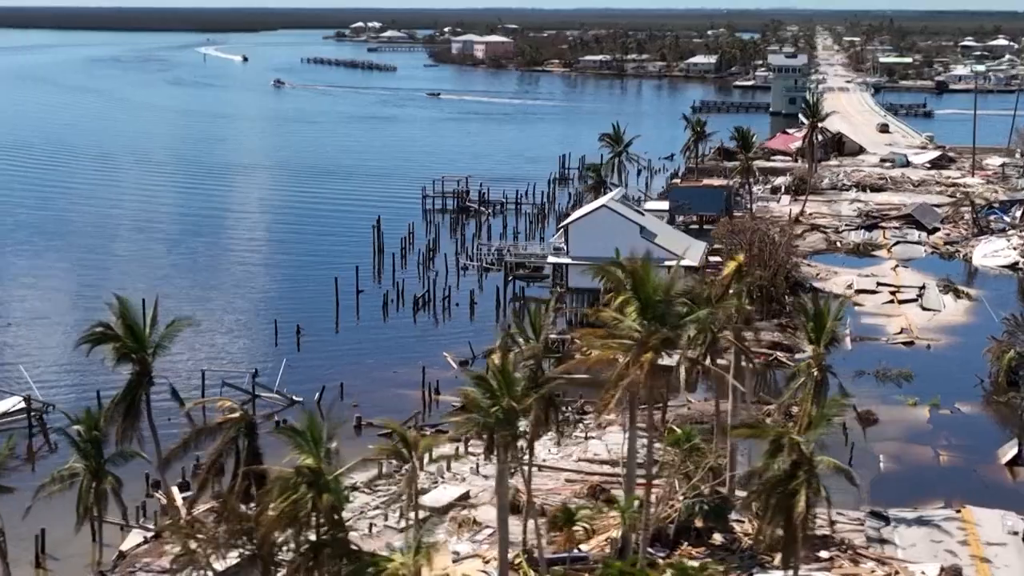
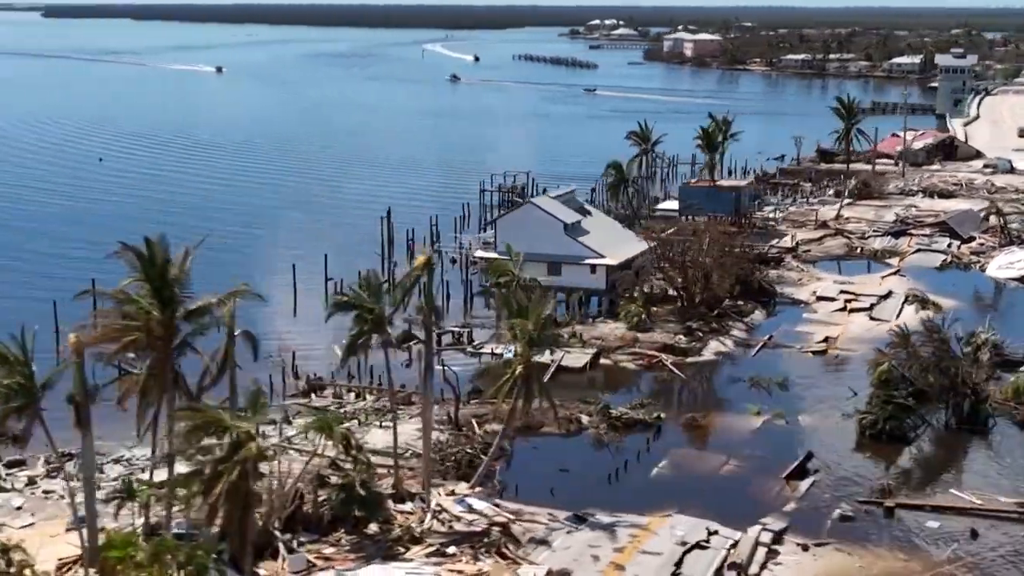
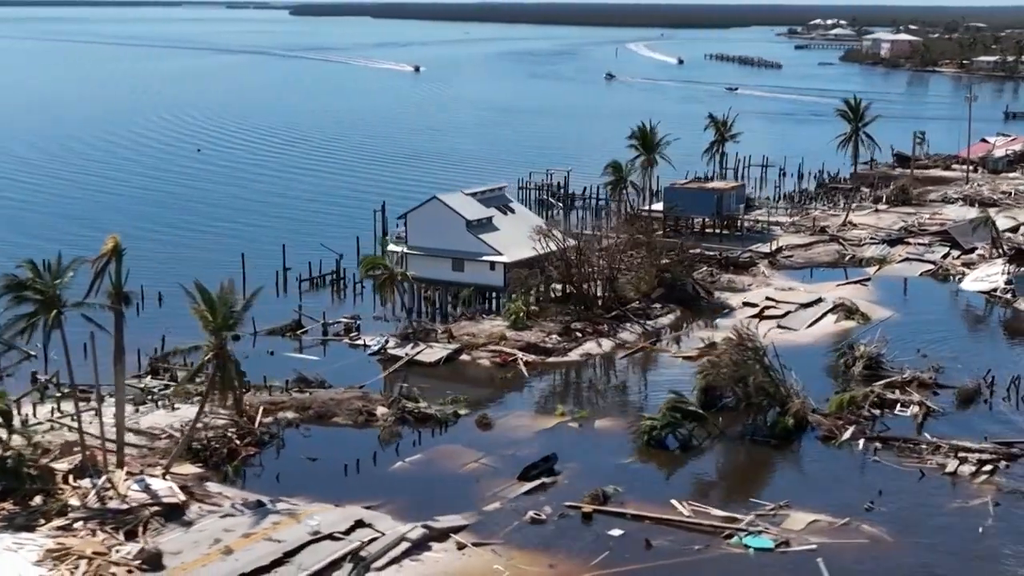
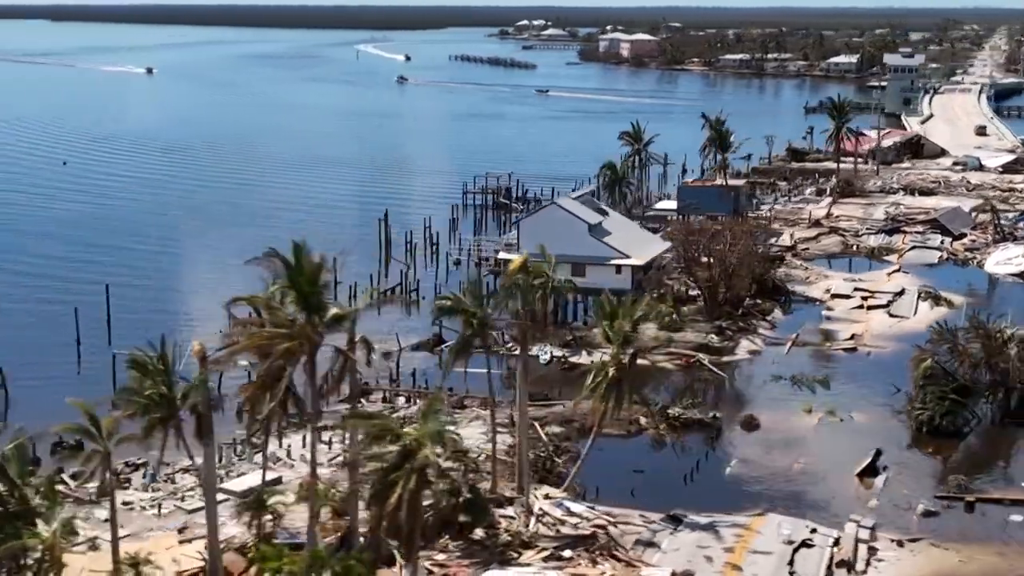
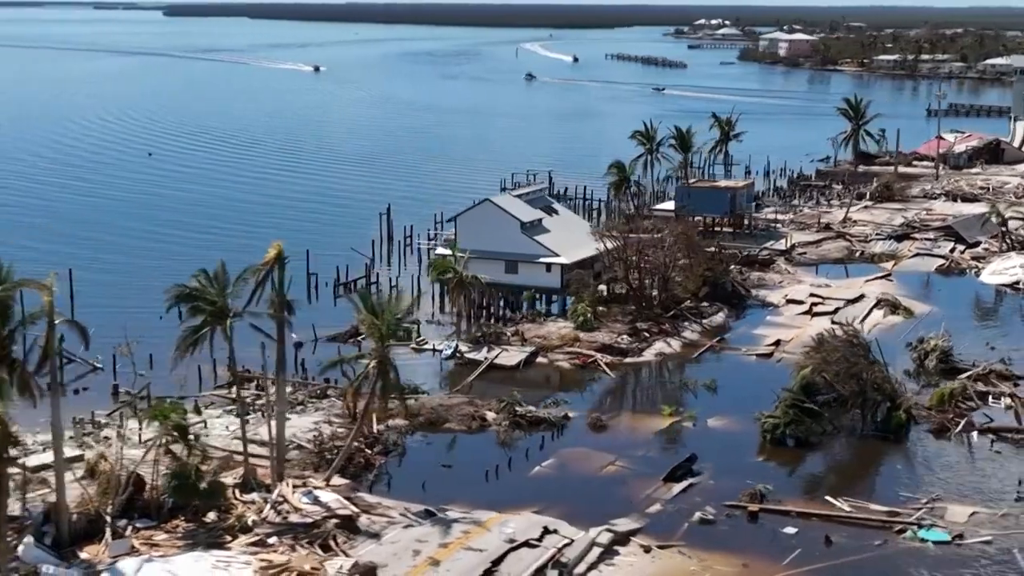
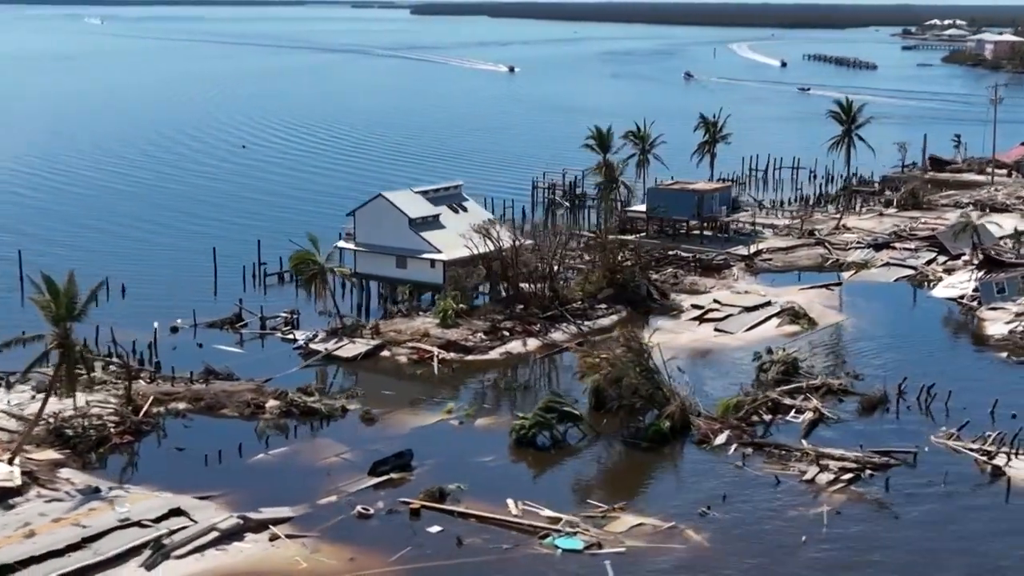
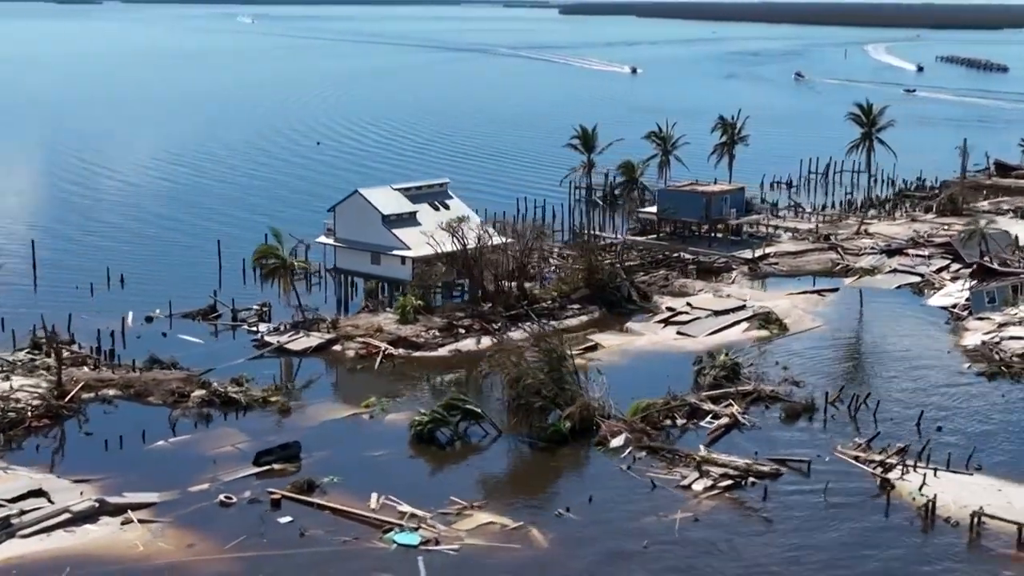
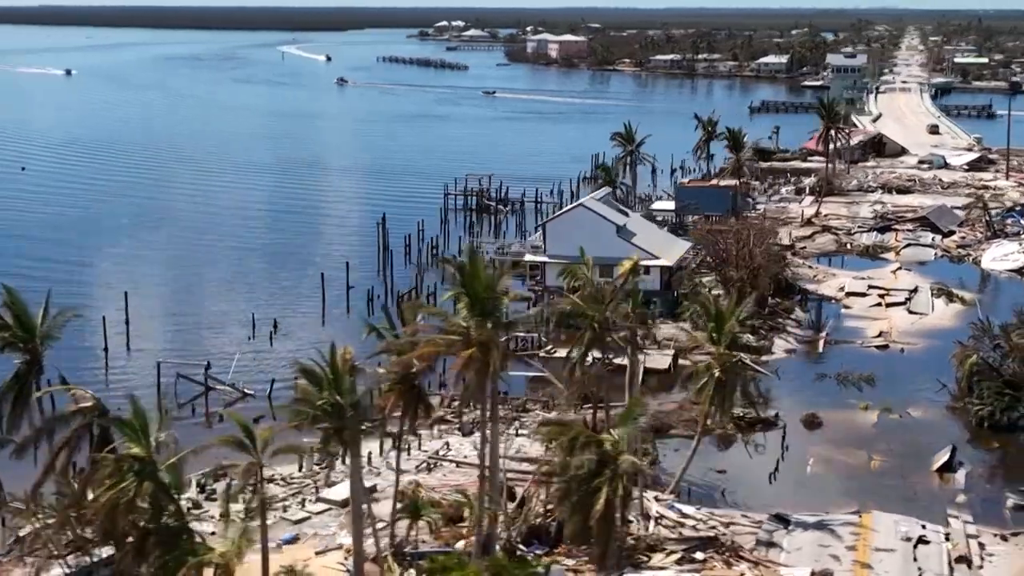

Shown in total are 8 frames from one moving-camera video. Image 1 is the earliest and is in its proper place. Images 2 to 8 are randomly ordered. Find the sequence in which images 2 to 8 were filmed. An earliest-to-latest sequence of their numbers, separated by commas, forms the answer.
8, 4, 2, 5, 3, 6, 7
